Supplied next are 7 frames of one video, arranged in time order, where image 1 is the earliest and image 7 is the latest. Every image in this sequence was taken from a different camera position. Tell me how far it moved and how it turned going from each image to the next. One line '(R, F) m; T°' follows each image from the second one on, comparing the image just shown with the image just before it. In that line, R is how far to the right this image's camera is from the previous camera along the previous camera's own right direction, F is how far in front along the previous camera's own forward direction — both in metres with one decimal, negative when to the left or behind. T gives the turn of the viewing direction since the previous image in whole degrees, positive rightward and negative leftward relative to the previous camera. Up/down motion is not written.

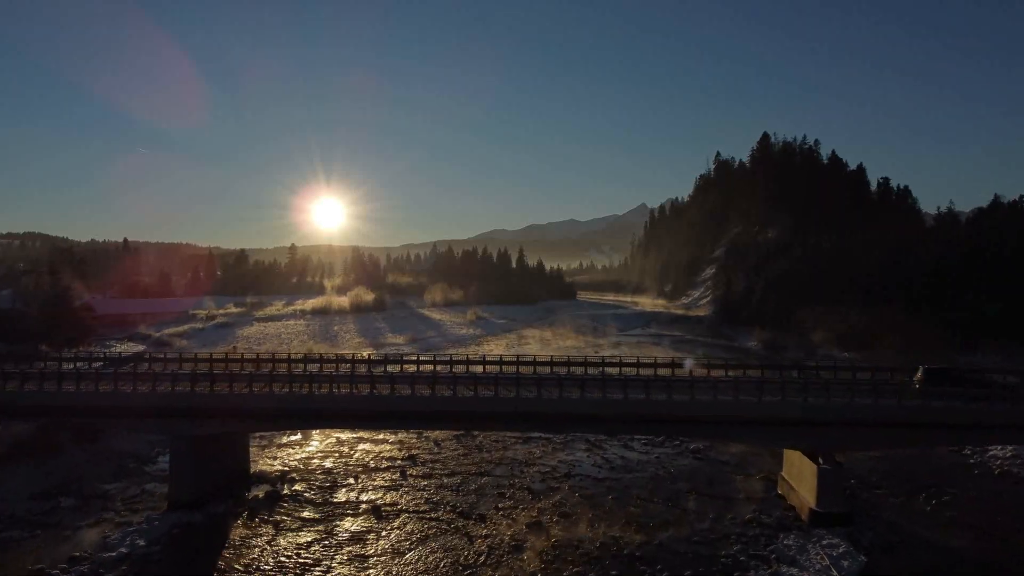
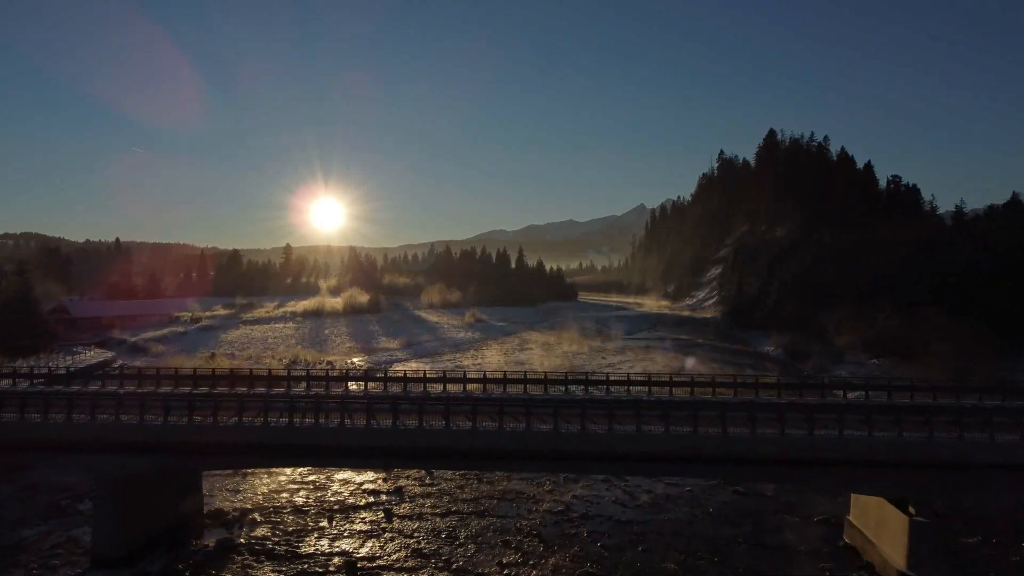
(-0.2, +3.1) m; 0°
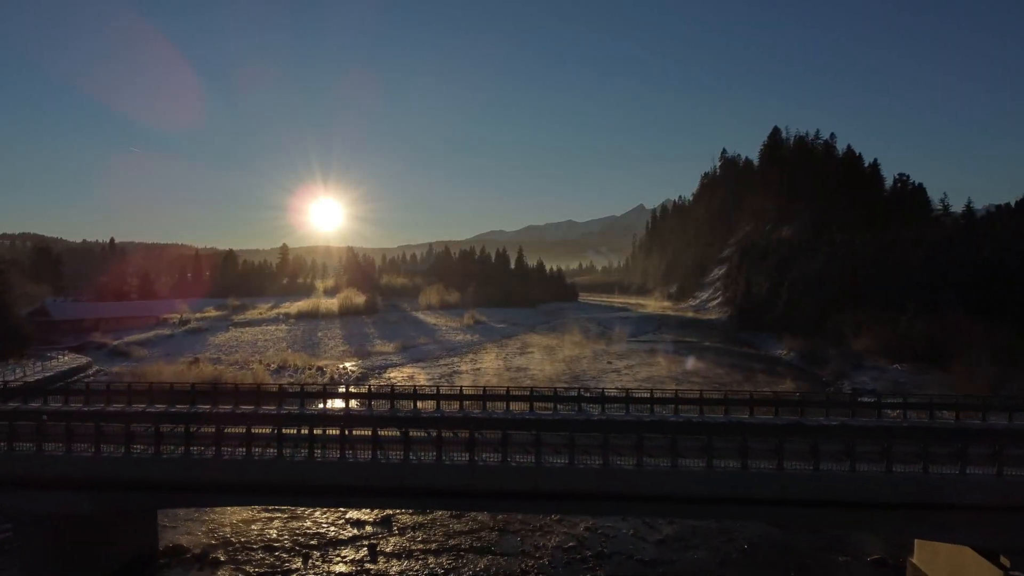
(-0.1, +2.1) m; 0°
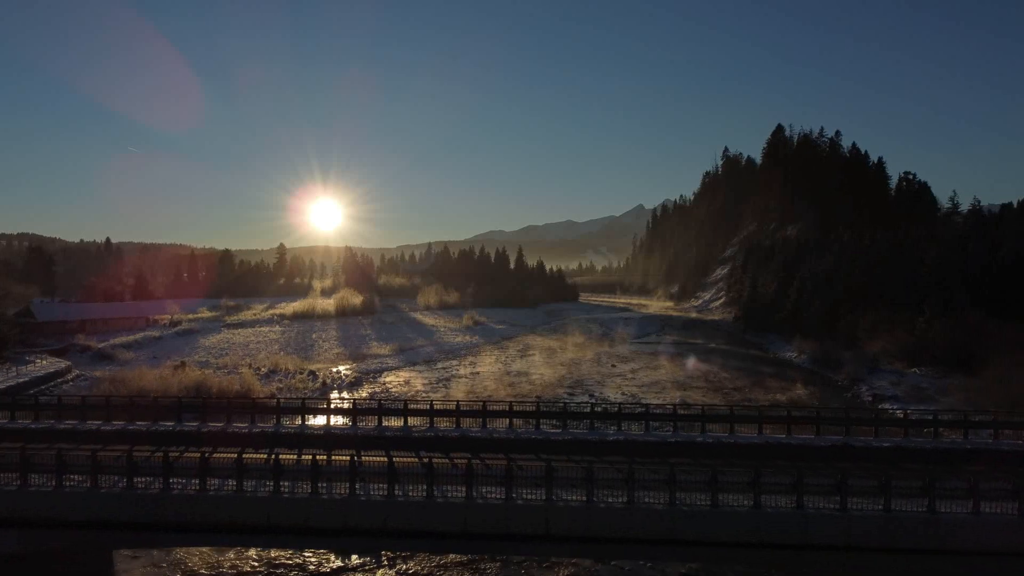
(-0.1, +1.6) m; 0°
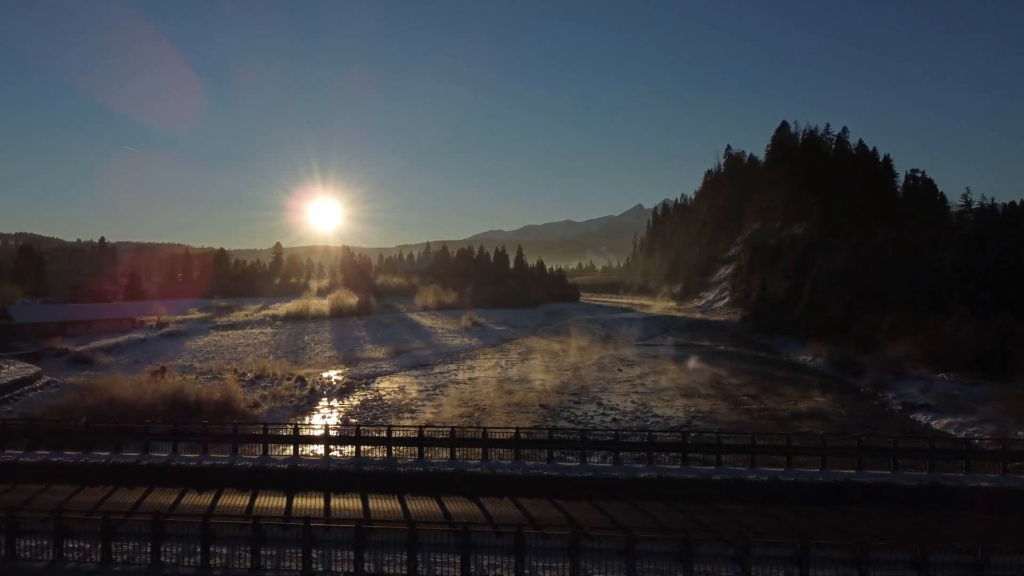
(-0.1, +2.1) m; 0°
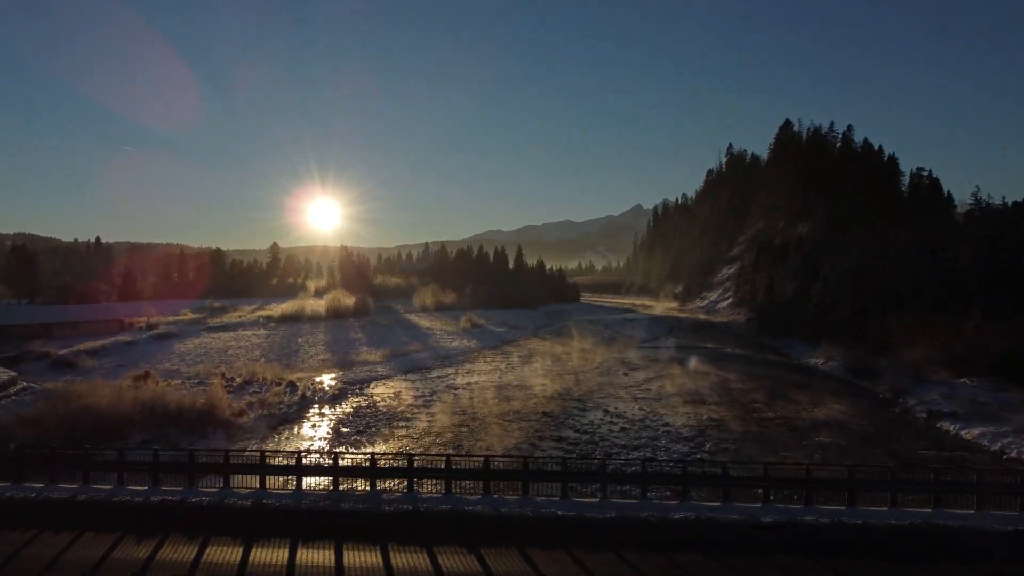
(-0.1, +1.5) m; 0°
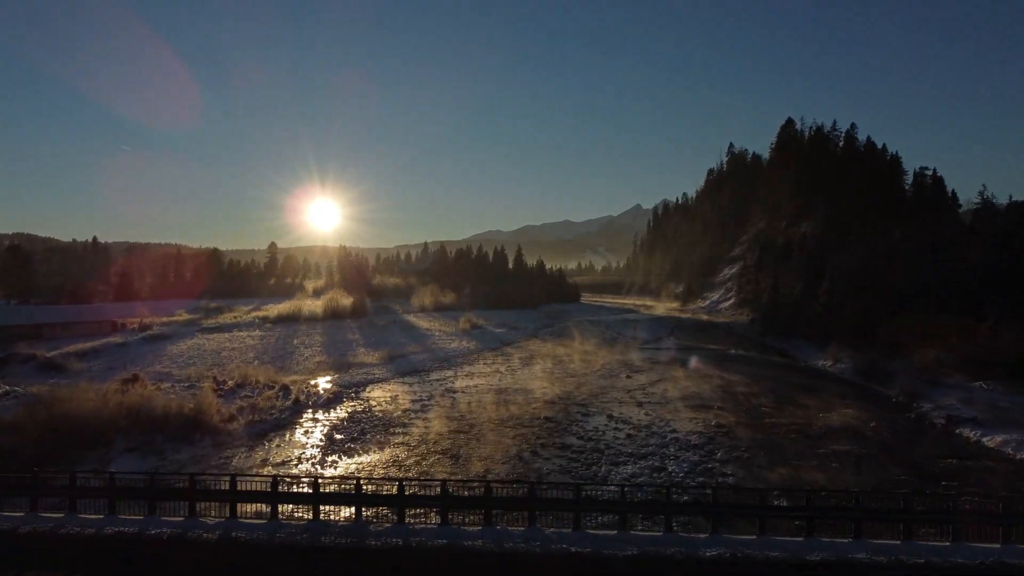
(-0.1, +1.0) m; 0°
